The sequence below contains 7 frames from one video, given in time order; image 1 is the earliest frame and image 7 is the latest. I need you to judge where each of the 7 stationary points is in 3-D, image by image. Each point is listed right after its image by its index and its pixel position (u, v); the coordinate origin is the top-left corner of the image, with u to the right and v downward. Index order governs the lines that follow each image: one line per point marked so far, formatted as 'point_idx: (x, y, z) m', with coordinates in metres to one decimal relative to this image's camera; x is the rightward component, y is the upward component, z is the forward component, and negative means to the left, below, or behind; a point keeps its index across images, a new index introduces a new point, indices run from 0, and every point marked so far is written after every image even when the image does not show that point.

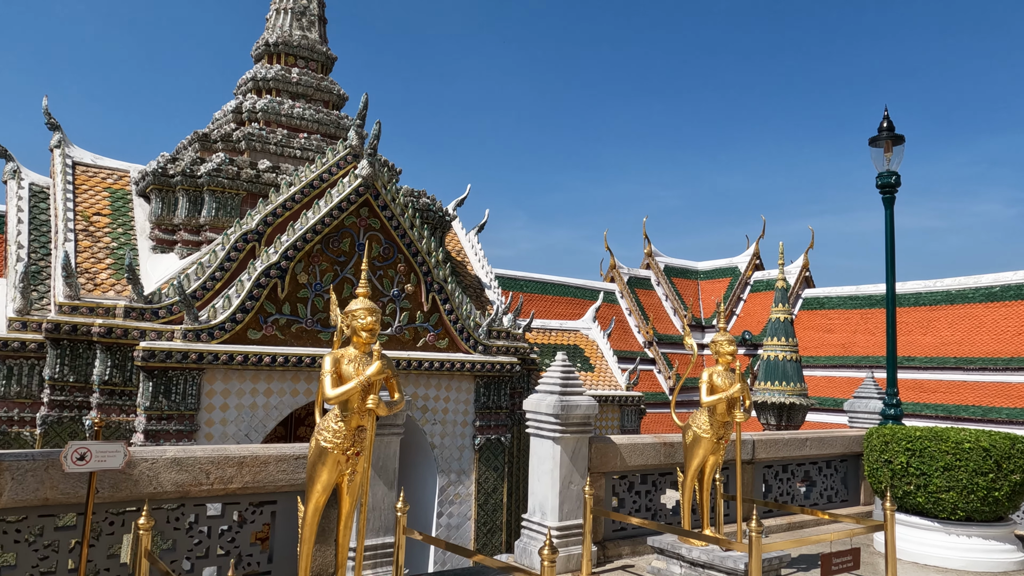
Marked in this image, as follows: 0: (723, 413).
0: (+1.7, -1.0, +5.9) m
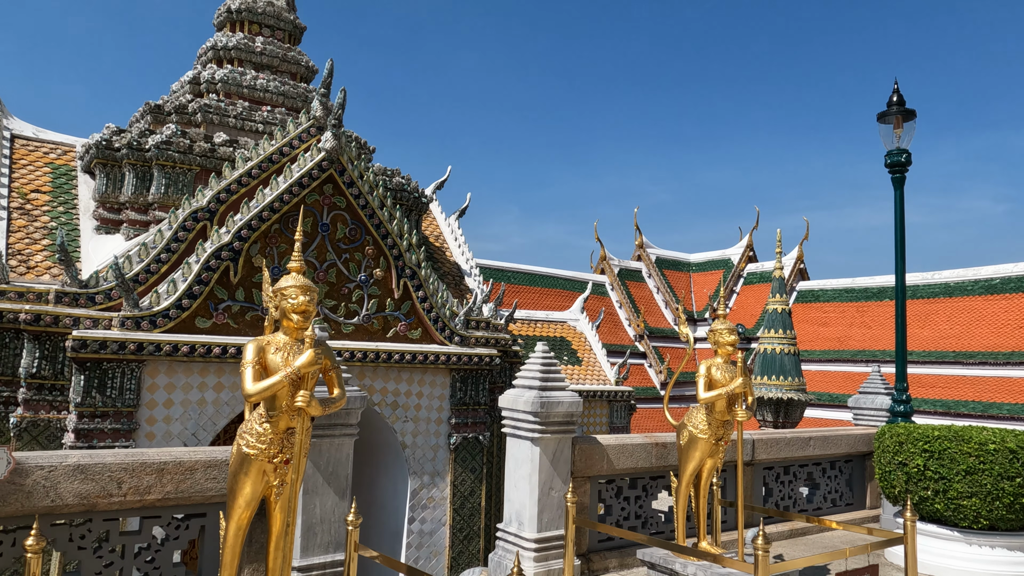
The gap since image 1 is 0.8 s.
0: (+1.5, -0.9, +5.2) m
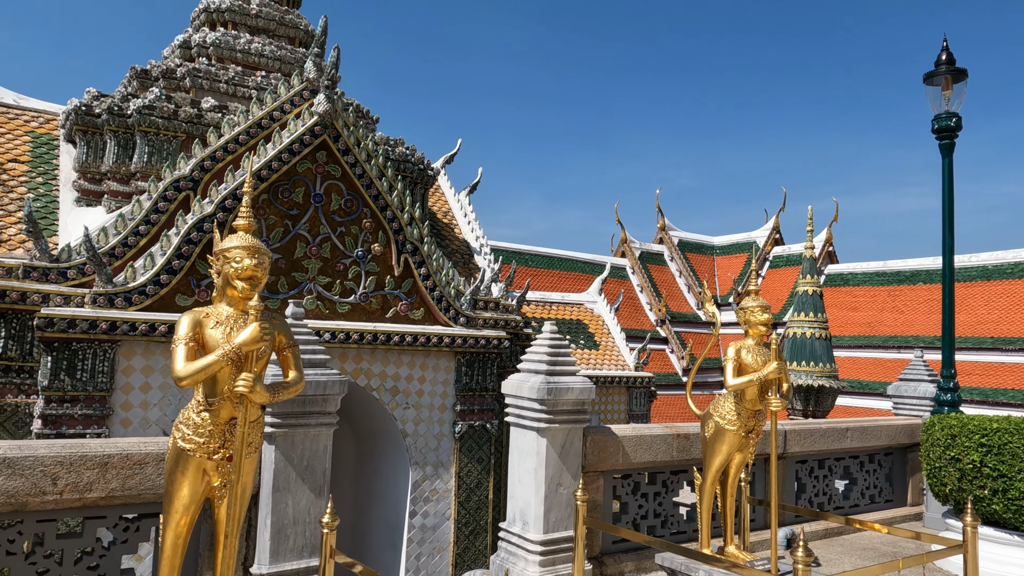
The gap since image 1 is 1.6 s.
0: (+1.5, -0.7, +4.6) m
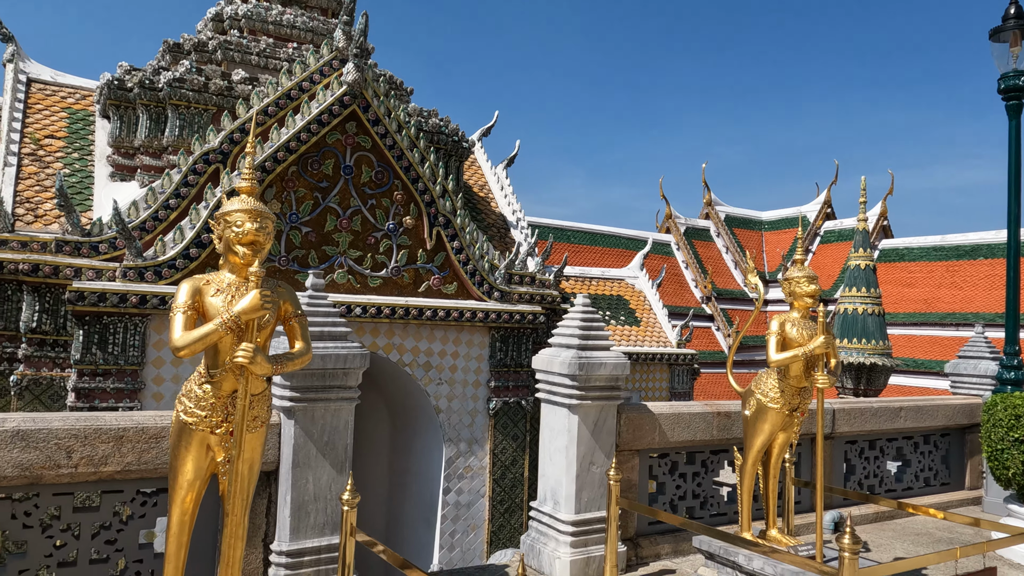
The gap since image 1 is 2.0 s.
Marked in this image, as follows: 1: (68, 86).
0: (+1.7, -0.5, +4.3) m
1: (-4.9, +2.2, +7.9) m
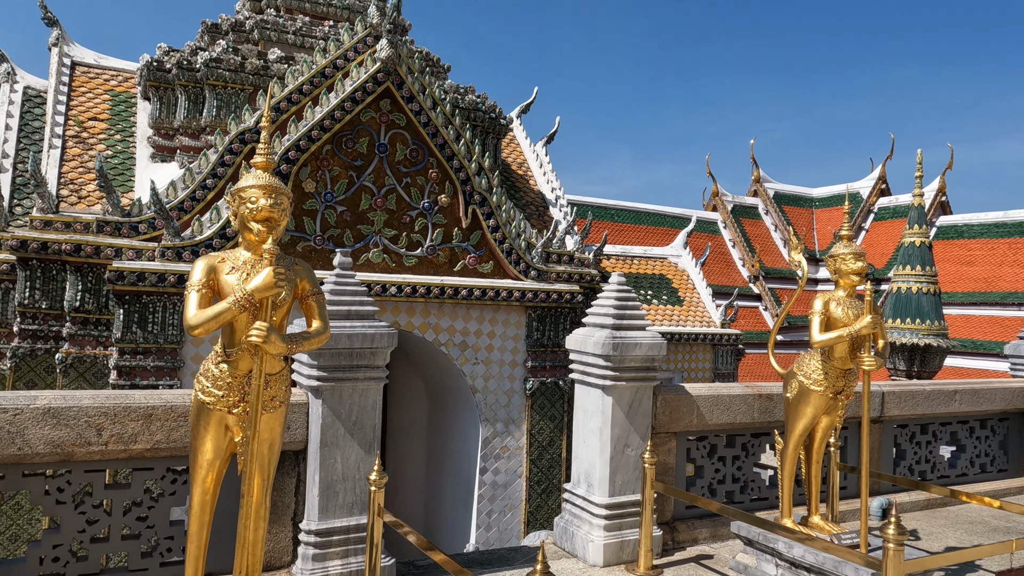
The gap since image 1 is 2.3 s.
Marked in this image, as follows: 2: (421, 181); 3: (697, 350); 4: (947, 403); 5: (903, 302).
0: (+1.9, -0.4, +4.1) m
1: (-4.5, +2.4, +8.0) m
2: (-0.9, +1.0, +7.0) m
3: (+2.8, -0.9, +10.9) m
4: (+3.6, -1.0, +6.0) m
5: (+5.0, -0.2, +9.2) m
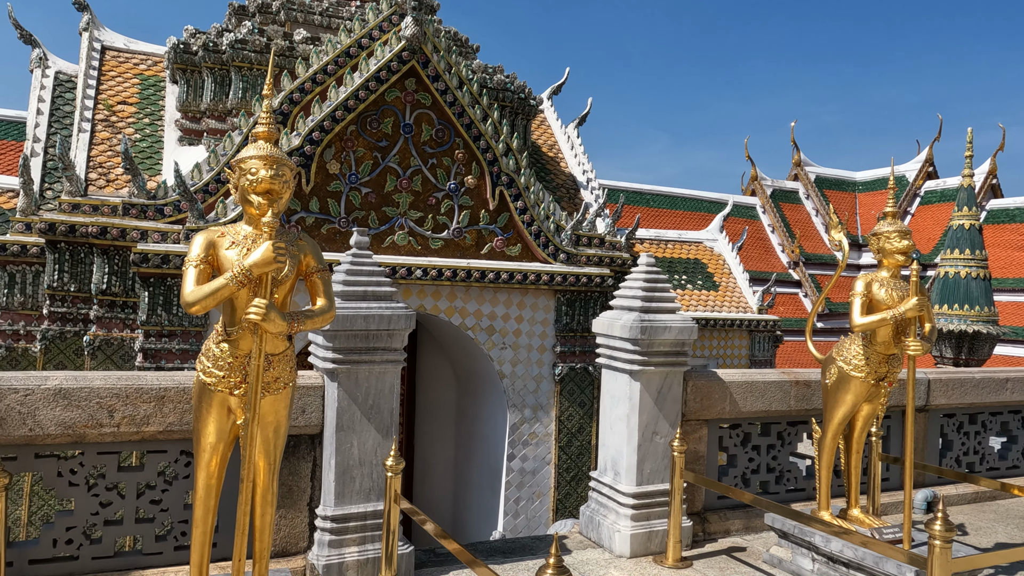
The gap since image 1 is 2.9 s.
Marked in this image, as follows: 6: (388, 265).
0: (+2.0, -0.3, +3.8) m
1: (-4.1, +2.6, +8.1) m
2: (-0.6, +1.2, +6.8) m
3: (+3.3, -0.7, +10.6) m
4: (+3.8, -0.8, +5.7) m
5: (+5.4, 0.0, +8.8) m
6: (-1.0, +0.2, +6.4) m
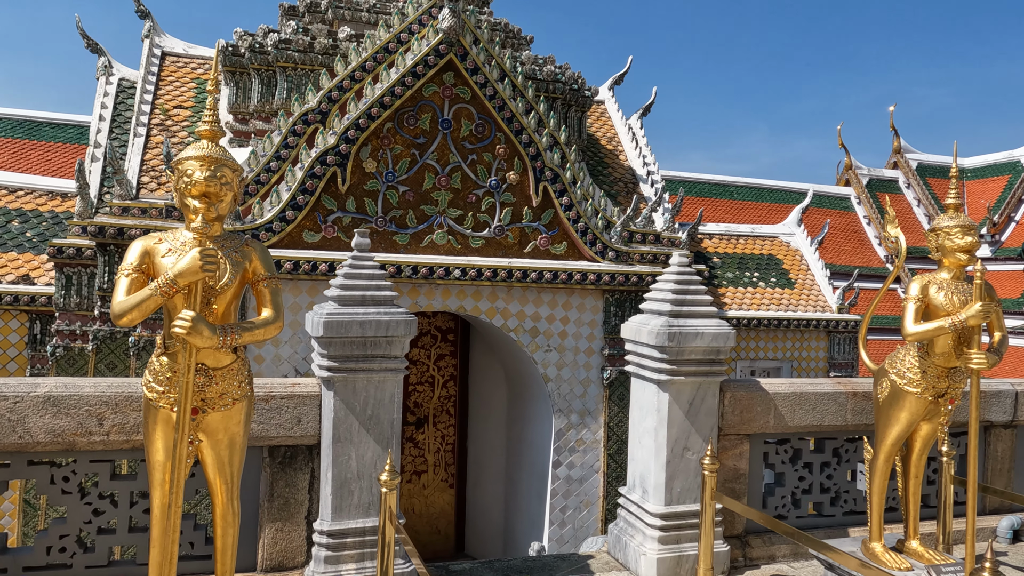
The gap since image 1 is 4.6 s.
0: (+2.0, -0.3, +3.3) m
1: (-3.6, +2.6, +8.2) m
2: (-0.2, +1.2, +6.6) m
3: (+4.1, -0.7, +9.9) m
4: (+4.1, -0.8, +4.9) m
5: (+6.0, +0.1, +7.8) m
6: (-0.7, +0.2, +6.2) m
